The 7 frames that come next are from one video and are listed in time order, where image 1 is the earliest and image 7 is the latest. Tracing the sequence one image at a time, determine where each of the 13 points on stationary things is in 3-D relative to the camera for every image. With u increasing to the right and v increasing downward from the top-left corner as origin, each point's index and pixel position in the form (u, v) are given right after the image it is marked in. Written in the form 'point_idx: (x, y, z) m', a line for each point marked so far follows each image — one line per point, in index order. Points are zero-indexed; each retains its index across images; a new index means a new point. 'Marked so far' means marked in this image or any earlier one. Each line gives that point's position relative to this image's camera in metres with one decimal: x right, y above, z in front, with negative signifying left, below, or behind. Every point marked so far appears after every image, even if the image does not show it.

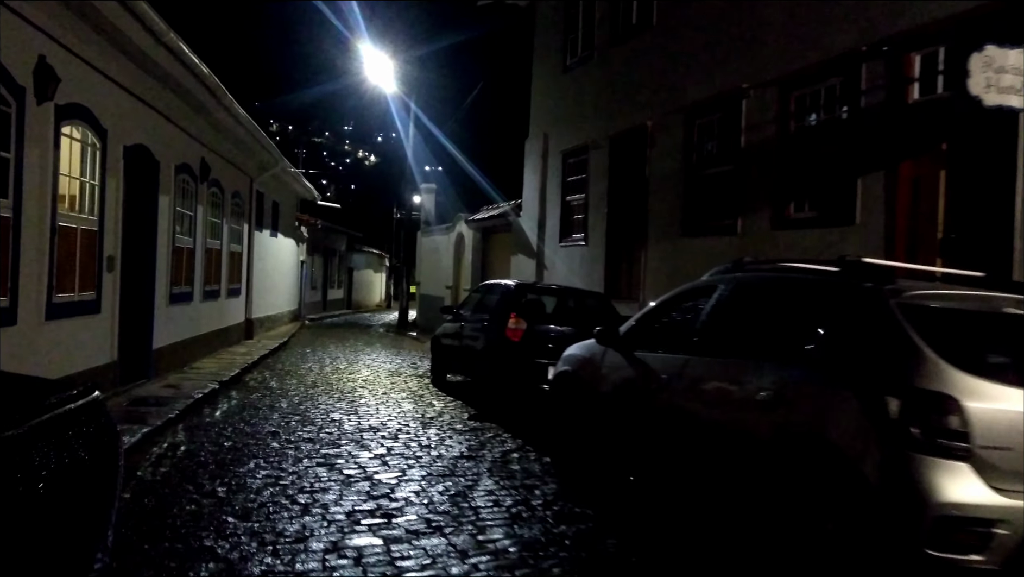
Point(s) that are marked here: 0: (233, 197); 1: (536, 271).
0: (-5.2, +1.7, +16.0) m
1: (+0.5, +0.3, +16.0) m
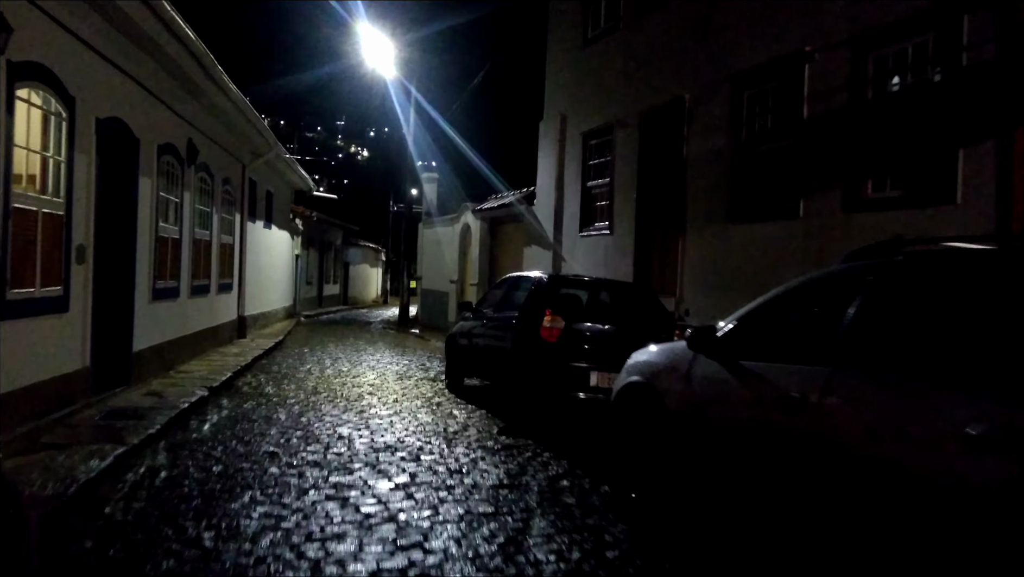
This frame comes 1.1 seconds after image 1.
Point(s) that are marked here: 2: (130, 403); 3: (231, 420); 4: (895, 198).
0: (-5.0, +1.8, +14.8) m
1: (+0.7, +0.4, +14.8) m
2: (-3.9, -1.2, +8.7) m
3: (-2.7, -1.3, +8.3) m
4: (+3.4, +0.8, +7.6) m
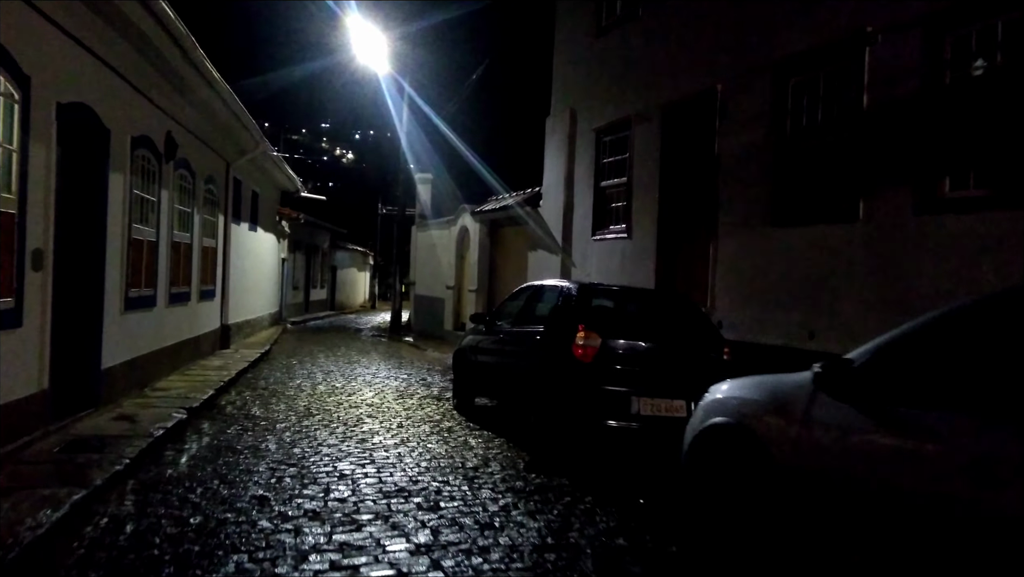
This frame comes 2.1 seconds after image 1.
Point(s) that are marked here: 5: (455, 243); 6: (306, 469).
0: (-4.9, +1.7, +13.7) m
1: (+0.8, +0.3, +13.8) m
2: (-3.7, -1.2, +7.6) m
3: (-2.5, -1.4, +7.2) m
4: (+3.6, +0.7, +6.6) m
5: (-1.3, +1.0, +19.5) m
6: (-1.5, -1.3, +6.3) m
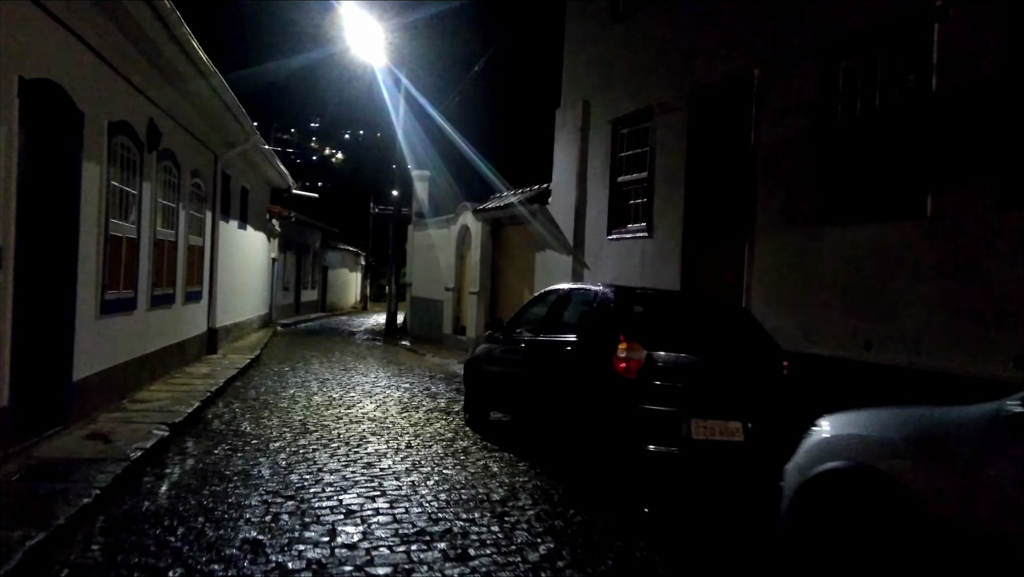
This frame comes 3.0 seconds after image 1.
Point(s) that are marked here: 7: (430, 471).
0: (-4.8, +1.6, +12.7) m
1: (+0.9, +0.3, +12.9) m
2: (-3.5, -1.3, +6.7) m
3: (-2.3, -1.4, +6.3) m
4: (+3.8, +0.7, +5.8) m
5: (-1.2, +1.0, +18.6) m
6: (-1.3, -1.4, +5.4) m
7: (-0.6, -1.3, +6.3) m
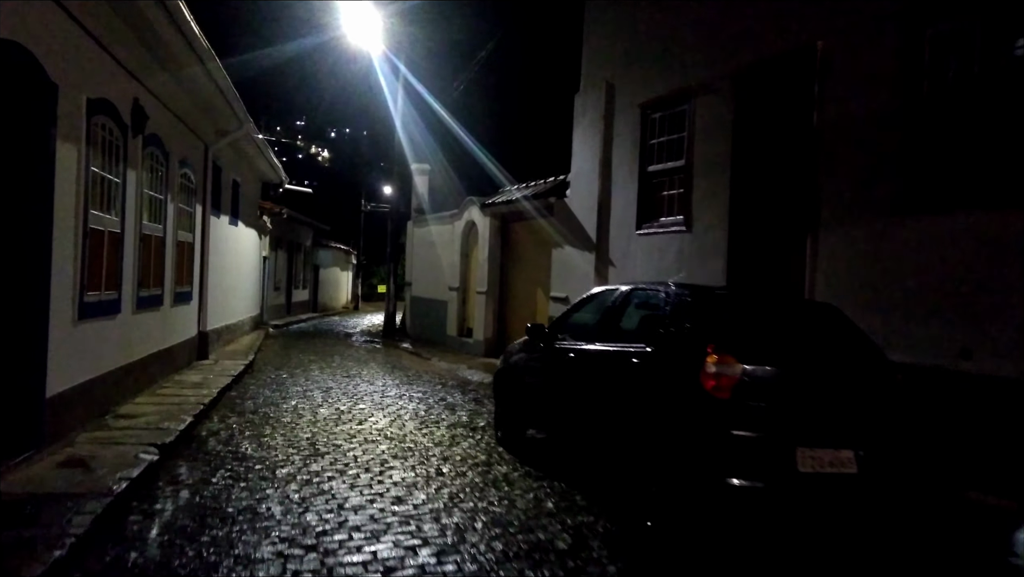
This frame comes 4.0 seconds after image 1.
0: (-4.5, +1.6, +11.7) m
1: (+1.2, +0.3, +11.9) m
2: (-3.1, -1.3, +5.6) m
3: (-2.0, -1.4, +5.3) m
4: (+4.2, +0.7, +4.8) m
5: (-1.1, +1.0, +17.6) m
6: (-0.9, -1.4, +4.4) m
7: (-0.2, -1.3, +5.3) m
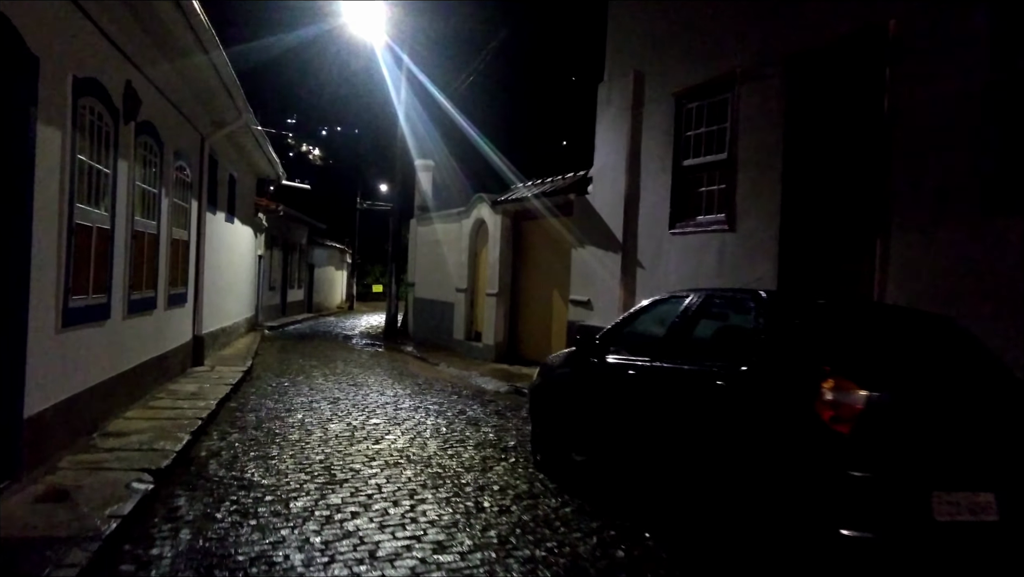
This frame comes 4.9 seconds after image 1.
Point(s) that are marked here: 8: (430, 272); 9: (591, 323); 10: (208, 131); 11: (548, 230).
0: (-4.2, +1.6, +10.8) m
1: (+1.4, +0.2, +11.1) m
2: (-2.8, -1.3, +4.7) m
3: (-1.6, -1.4, +4.4) m
4: (+4.5, +0.6, +4.1) m
5: (-0.9, +1.0, +16.8) m
6: (-0.6, -1.4, +3.6) m
7: (+0.1, -1.4, +4.5) m
8: (-1.8, +0.4, +19.1) m
9: (+1.1, -0.5, +11.9) m
10: (-4.5, +2.4, +12.8) m
11: (+0.6, +1.0, +14.4) m
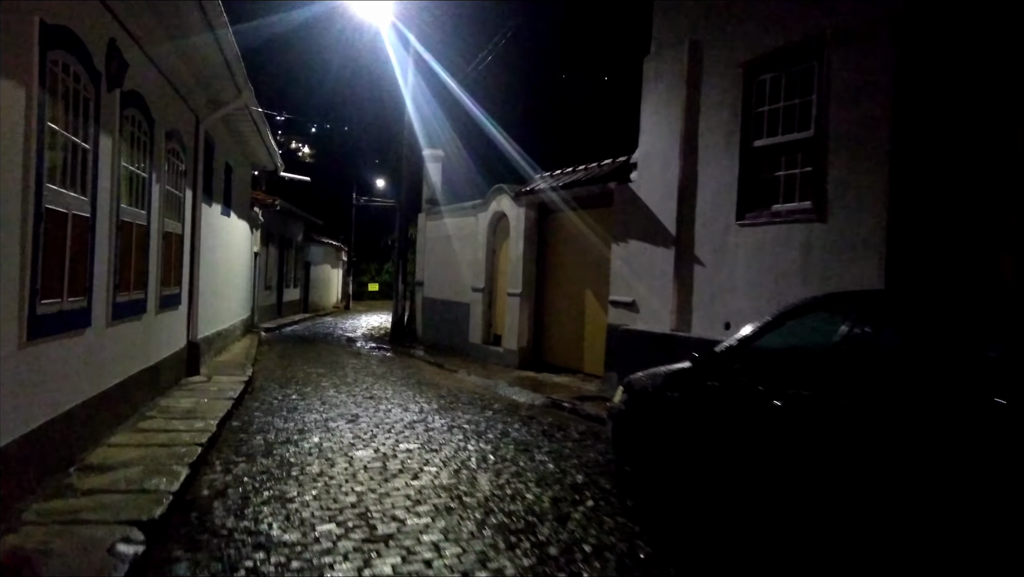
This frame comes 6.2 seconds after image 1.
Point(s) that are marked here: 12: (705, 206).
0: (-3.8, +1.6, +9.4) m
1: (+1.9, +0.2, +9.8) m
2: (-2.3, -1.3, +3.4) m
3: (-1.1, -1.4, +3.1) m
4: (+5.1, +0.6, +2.8) m
5: (-0.5, +1.0, +15.4) m
6: (0.0, -1.4, +2.2) m
7: (+0.6, -1.4, +3.1) m
8: (-1.5, +0.4, +17.7) m
9: (+1.5, -0.5, +10.6) m
10: (-4.1, +2.4, +11.4) m
11: (+1.0, +1.0, +13.1) m
12: (+2.1, +0.9, +9.5) m
